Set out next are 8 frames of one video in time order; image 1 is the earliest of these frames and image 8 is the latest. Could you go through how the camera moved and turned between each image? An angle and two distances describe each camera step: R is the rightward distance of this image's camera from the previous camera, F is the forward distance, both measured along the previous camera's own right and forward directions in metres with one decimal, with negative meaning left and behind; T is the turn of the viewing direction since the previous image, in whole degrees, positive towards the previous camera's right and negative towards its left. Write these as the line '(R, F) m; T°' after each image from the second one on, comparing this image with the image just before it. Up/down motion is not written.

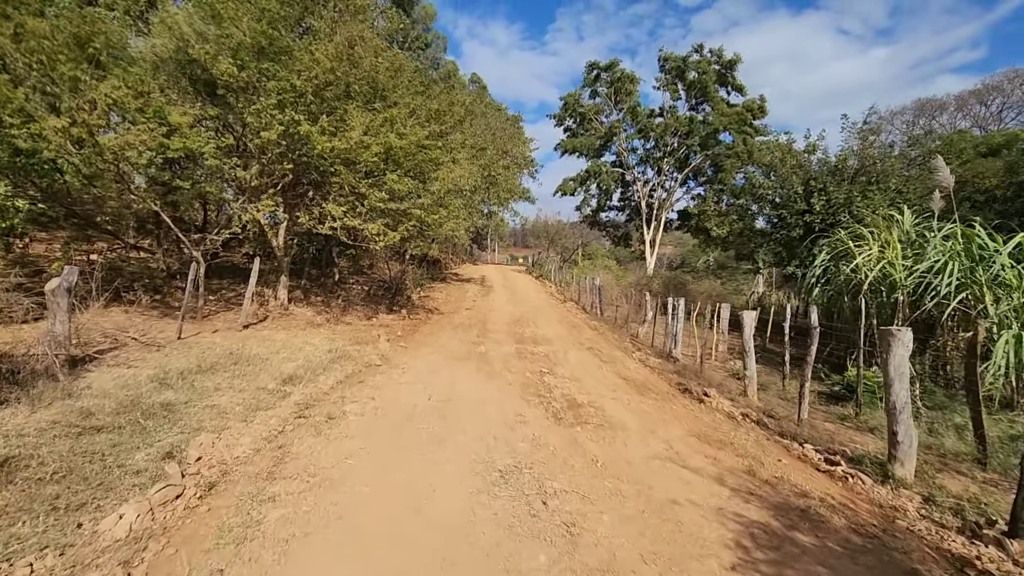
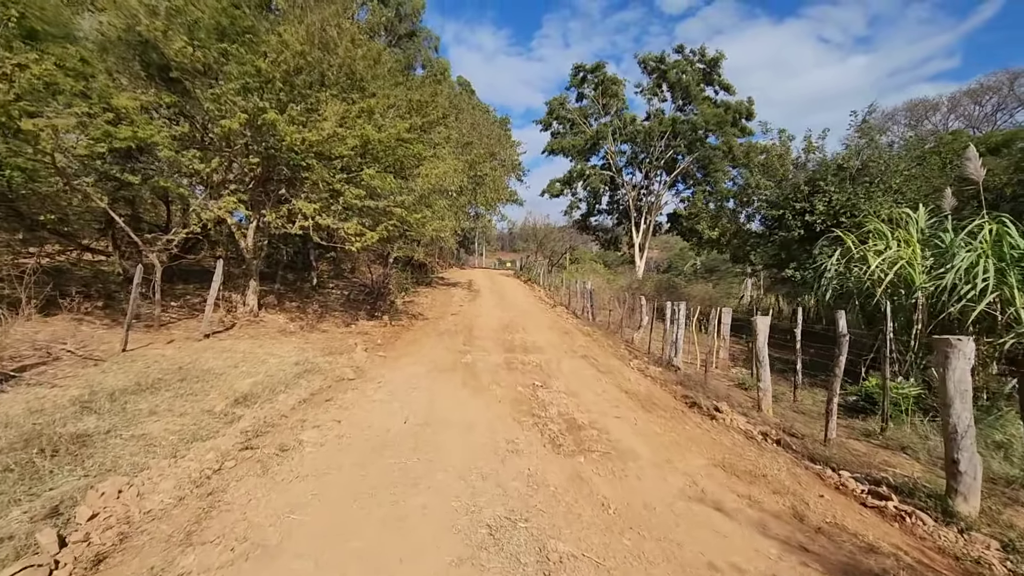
(0.0, +0.9) m; +1°
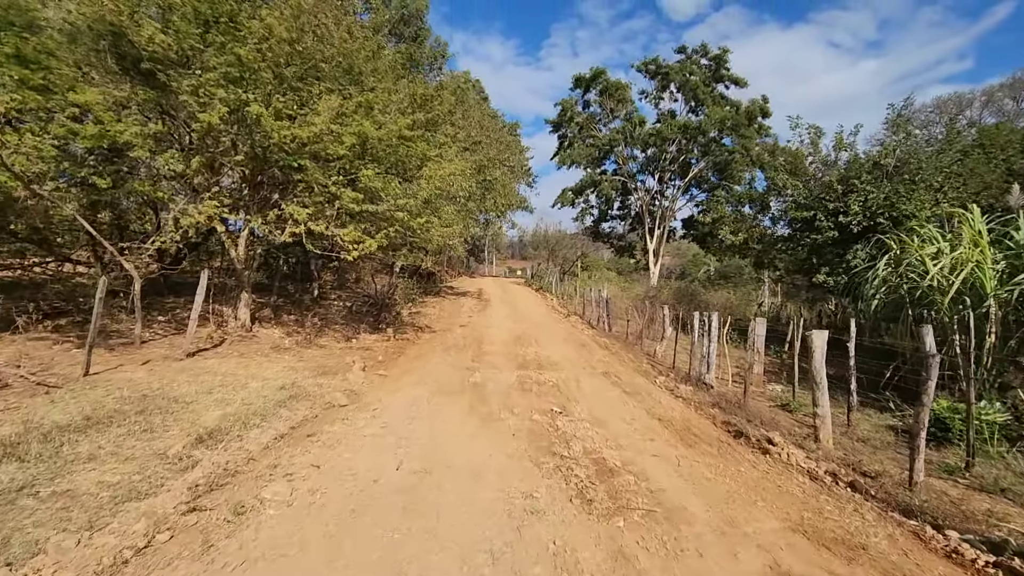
(0.0, +1.1) m; -1°
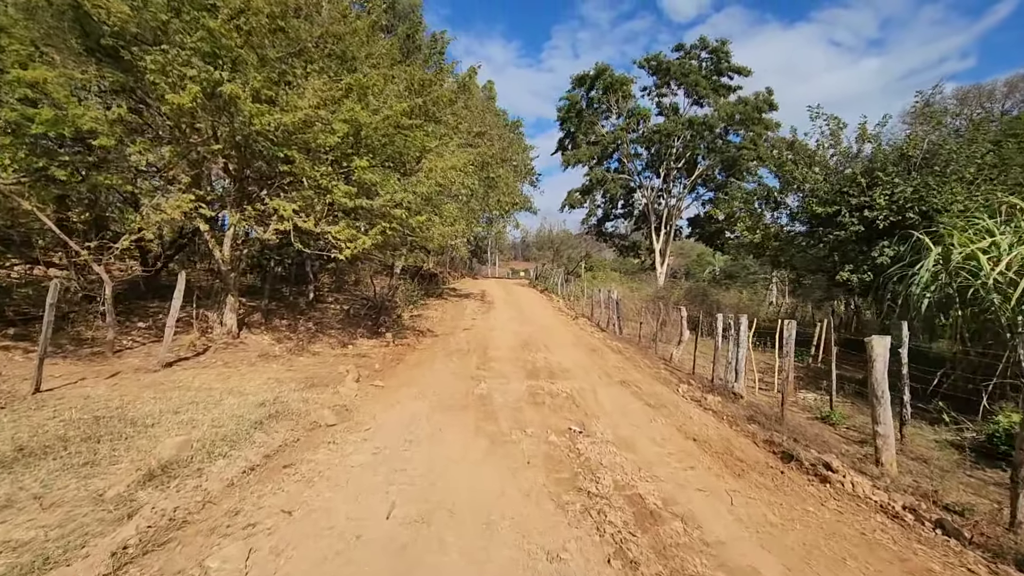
(-0.1, +0.9) m; 0°
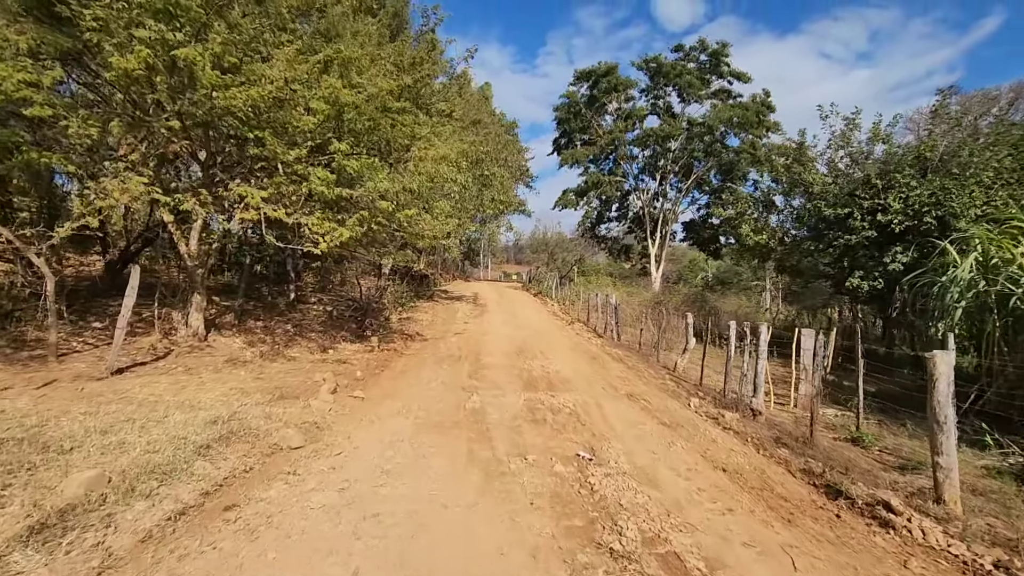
(-0.1, +1.0) m; +1°
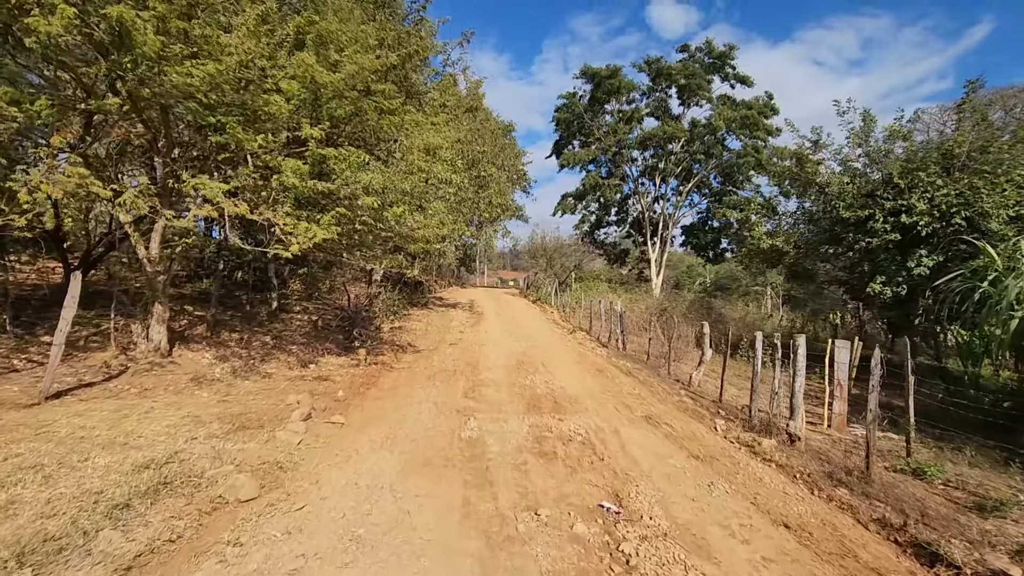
(-0.1, +1.1) m; 0°
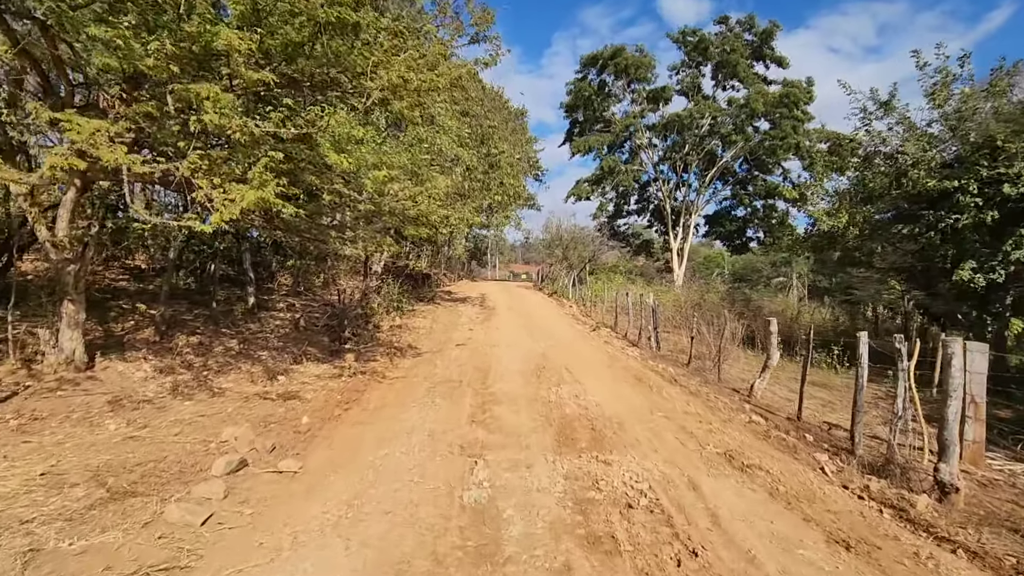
(-0.1, +2.3) m; -1°
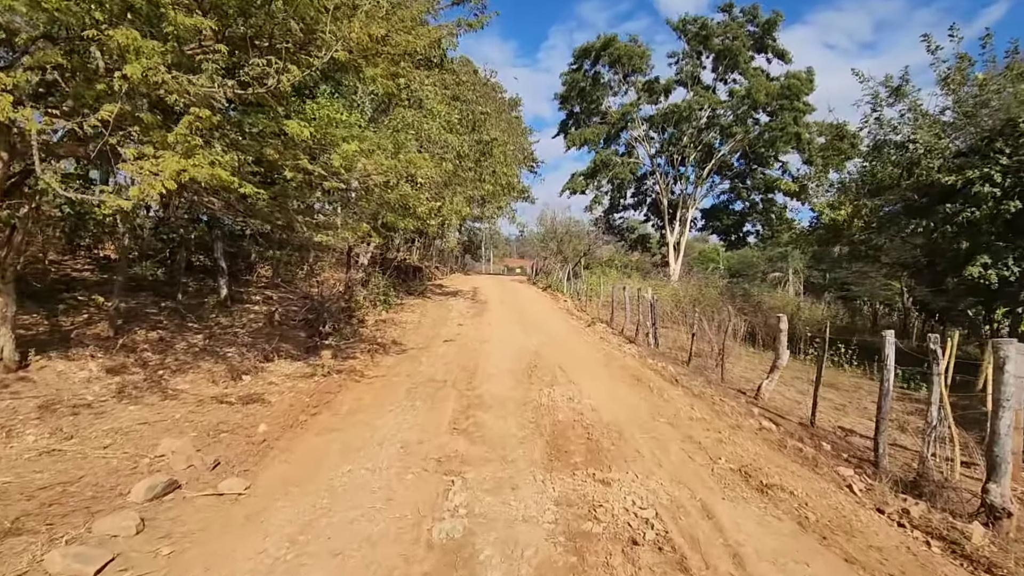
(+0.1, +0.8) m; +1°
